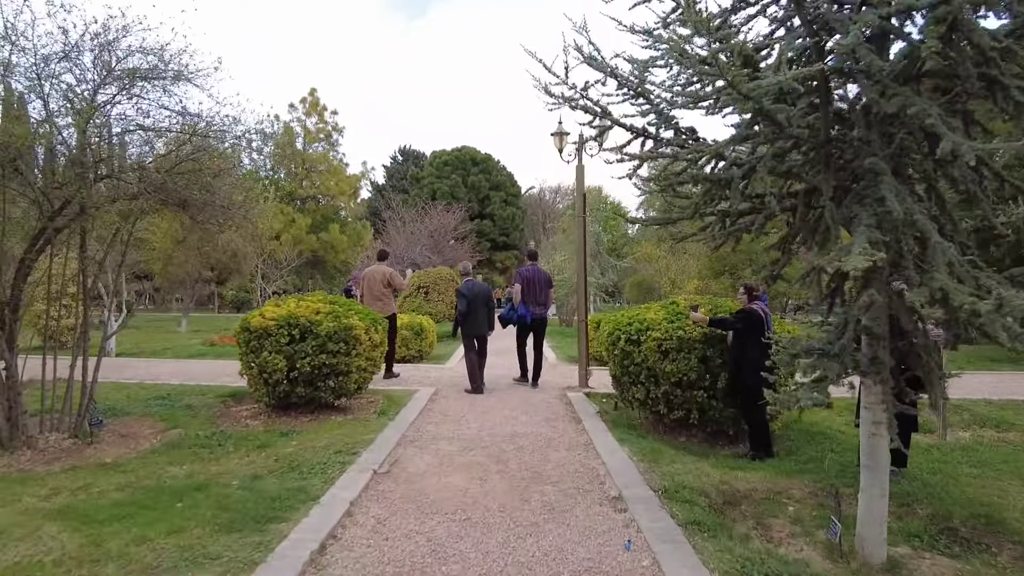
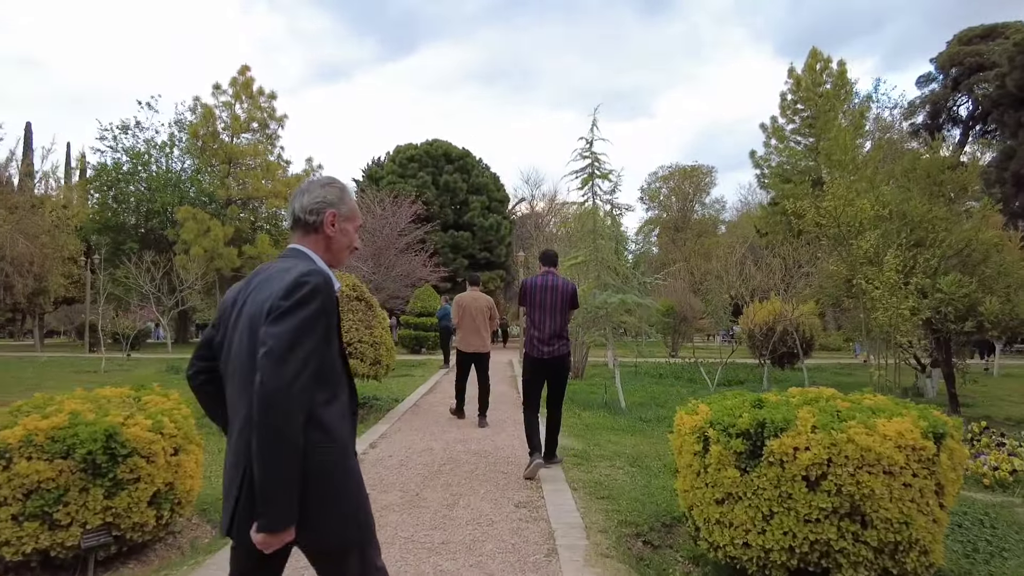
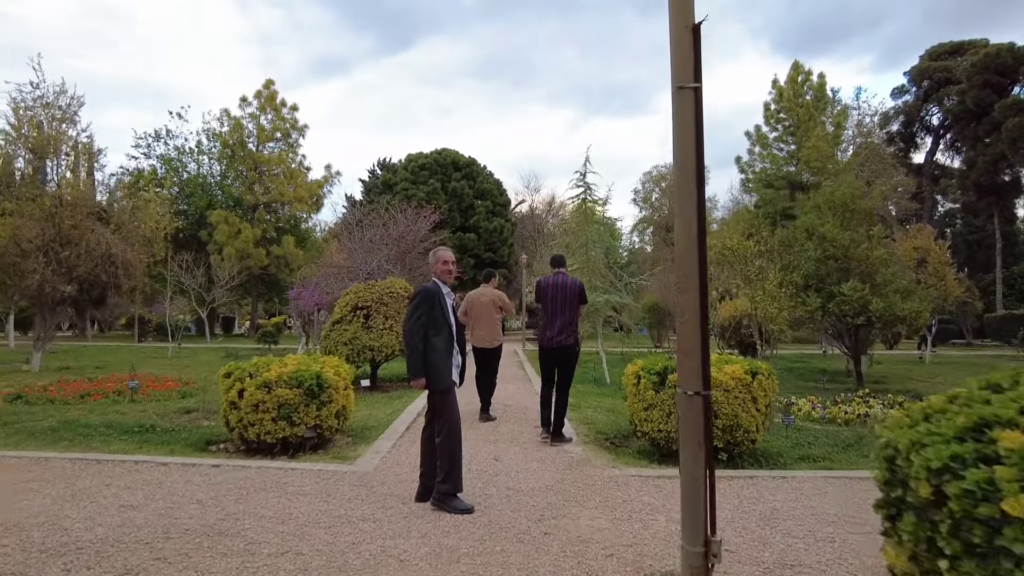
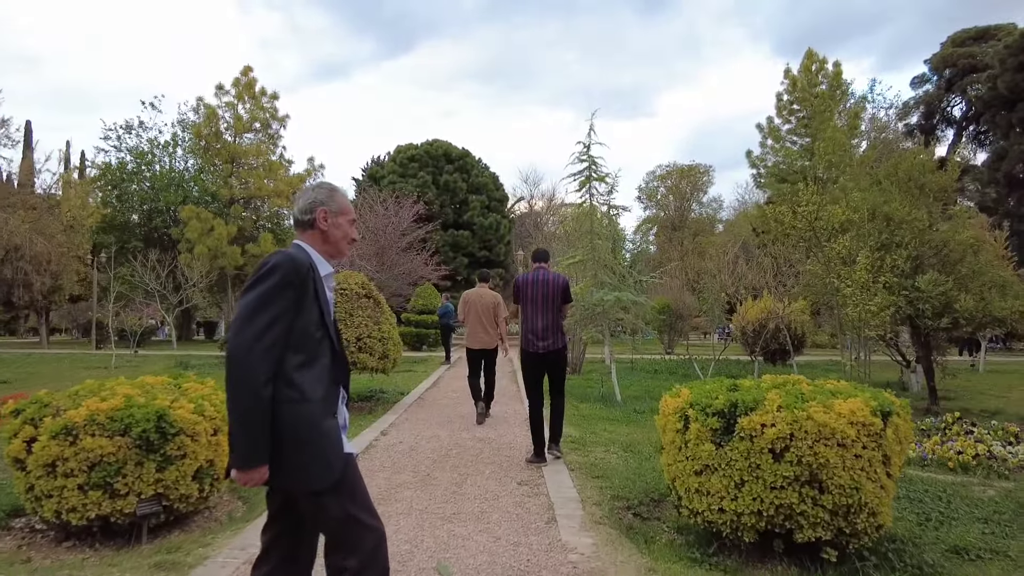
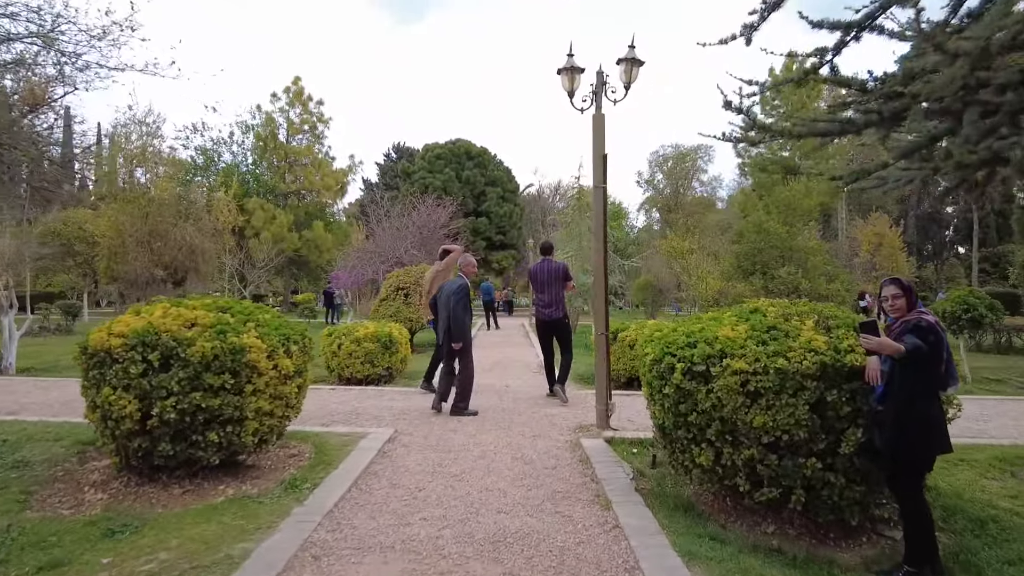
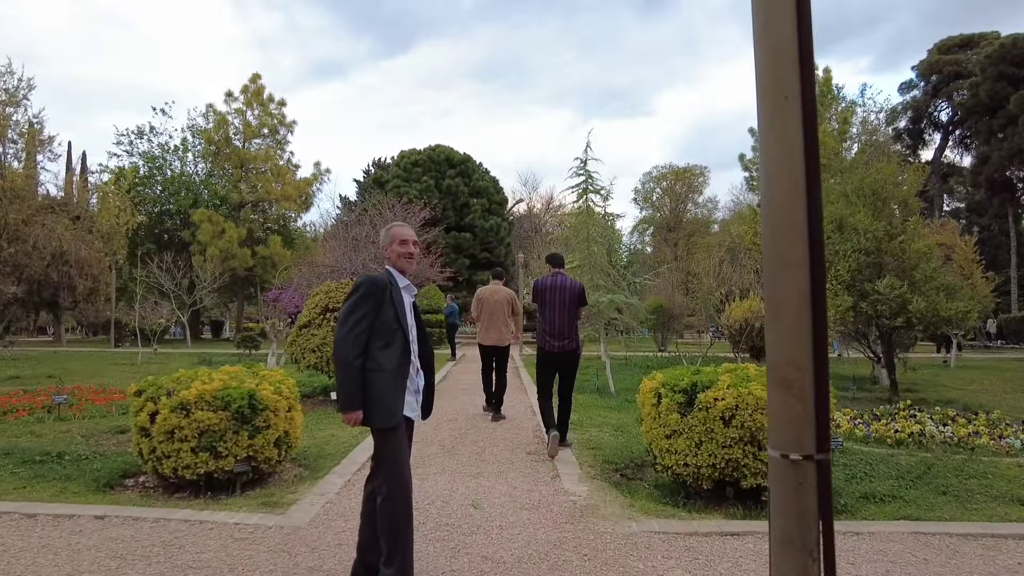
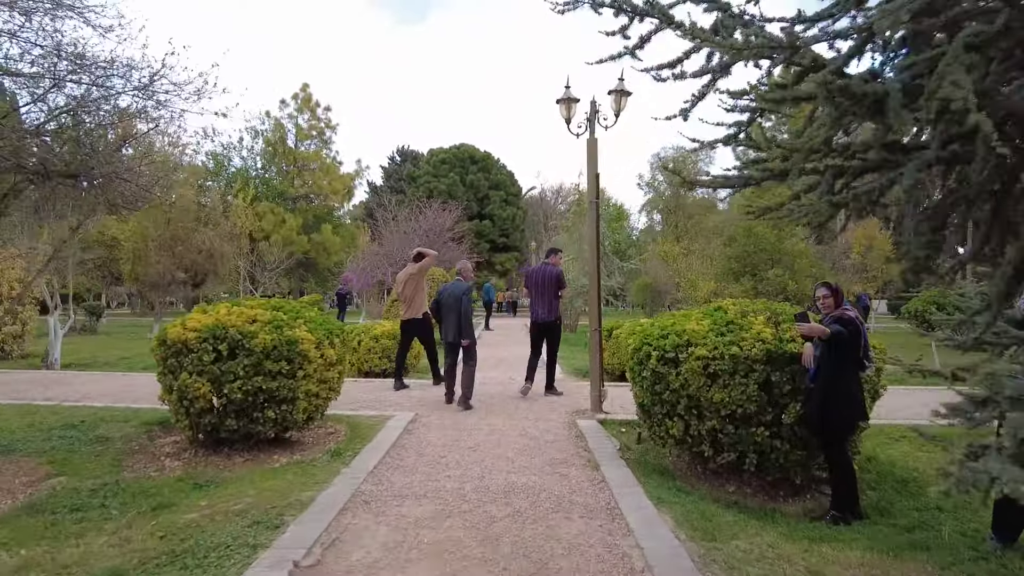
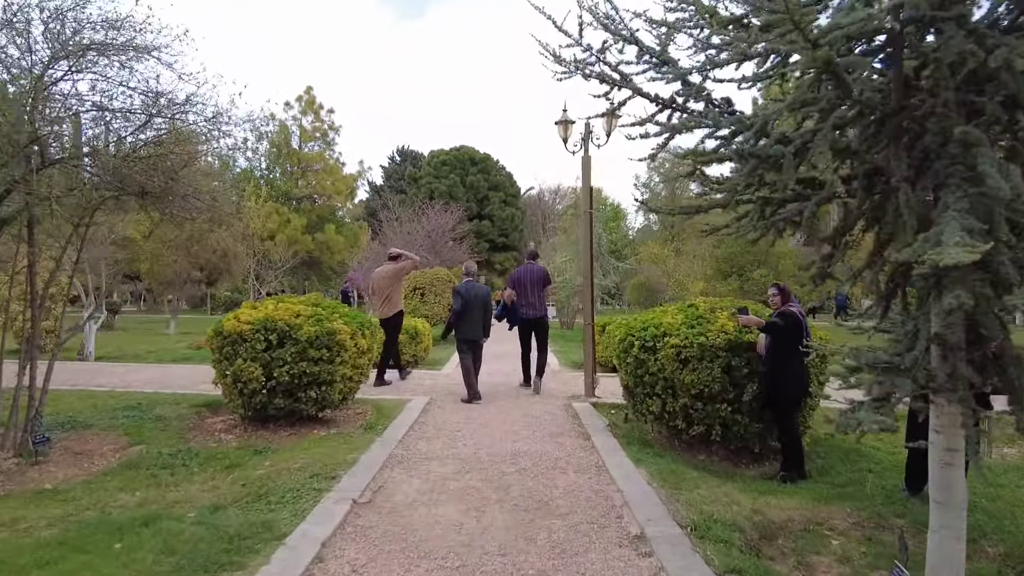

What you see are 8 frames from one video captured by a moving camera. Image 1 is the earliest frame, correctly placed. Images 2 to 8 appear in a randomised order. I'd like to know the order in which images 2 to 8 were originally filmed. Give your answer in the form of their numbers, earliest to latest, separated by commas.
8, 7, 5, 3, 6, 4, 2
